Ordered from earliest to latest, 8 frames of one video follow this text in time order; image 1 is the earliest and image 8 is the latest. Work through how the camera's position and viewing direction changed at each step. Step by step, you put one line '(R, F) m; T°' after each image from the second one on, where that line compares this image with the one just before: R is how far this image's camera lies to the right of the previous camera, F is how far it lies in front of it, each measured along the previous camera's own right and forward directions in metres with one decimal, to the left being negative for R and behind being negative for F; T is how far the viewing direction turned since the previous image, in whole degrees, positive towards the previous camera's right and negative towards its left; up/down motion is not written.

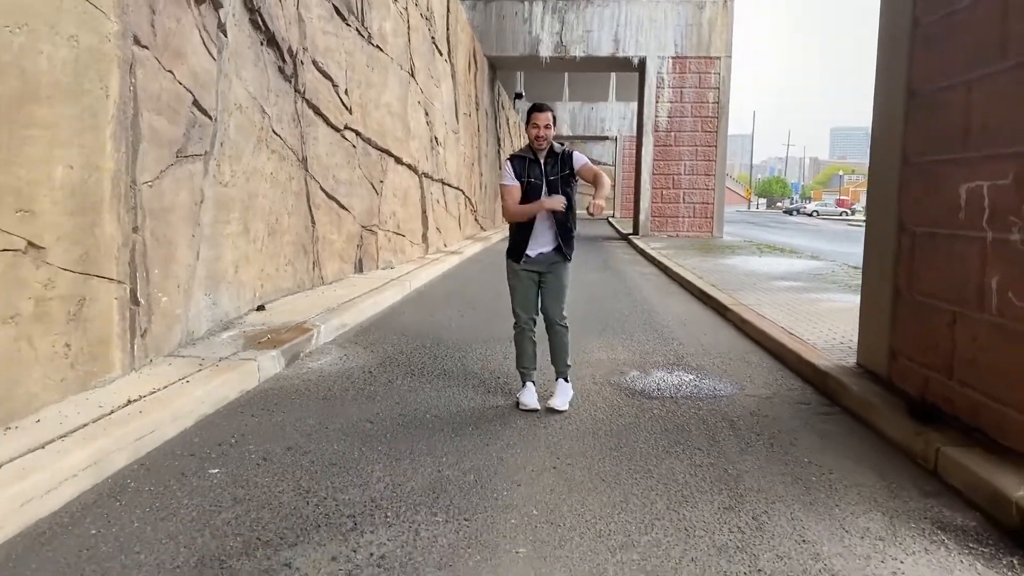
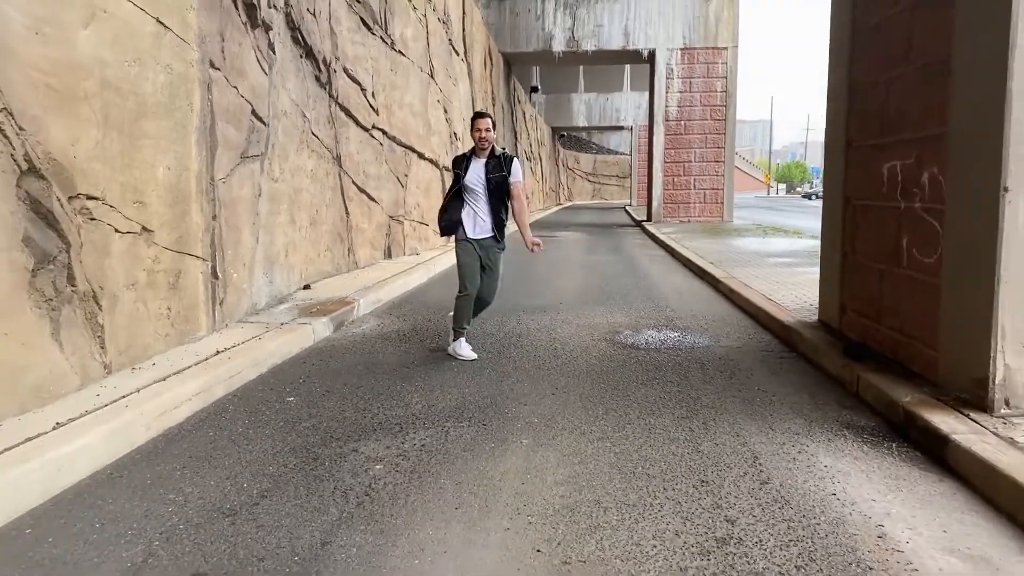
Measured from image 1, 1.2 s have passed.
(+0.1, -1.0) m; -1°
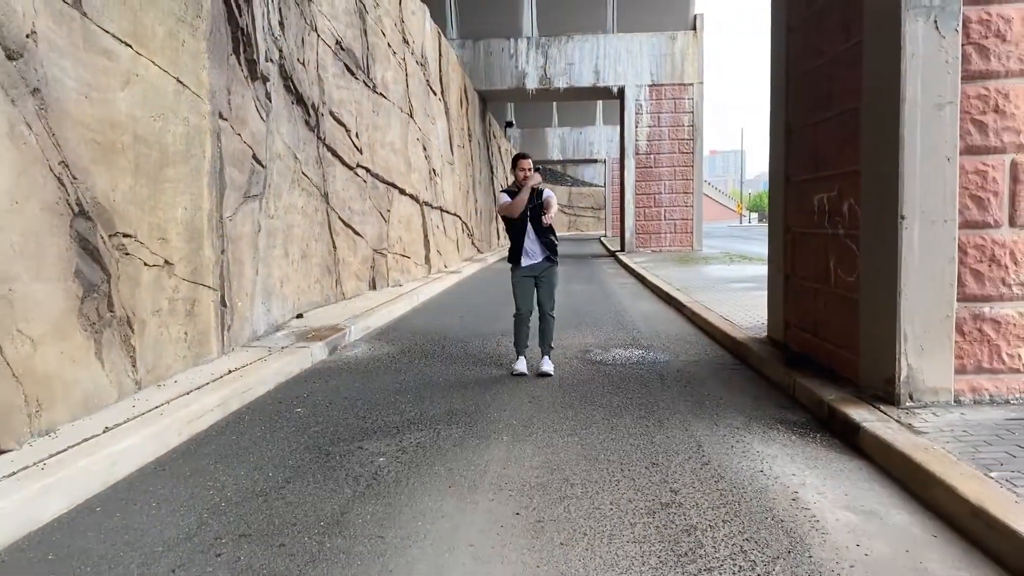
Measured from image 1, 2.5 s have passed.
(0.0, -0.7) m; +1°
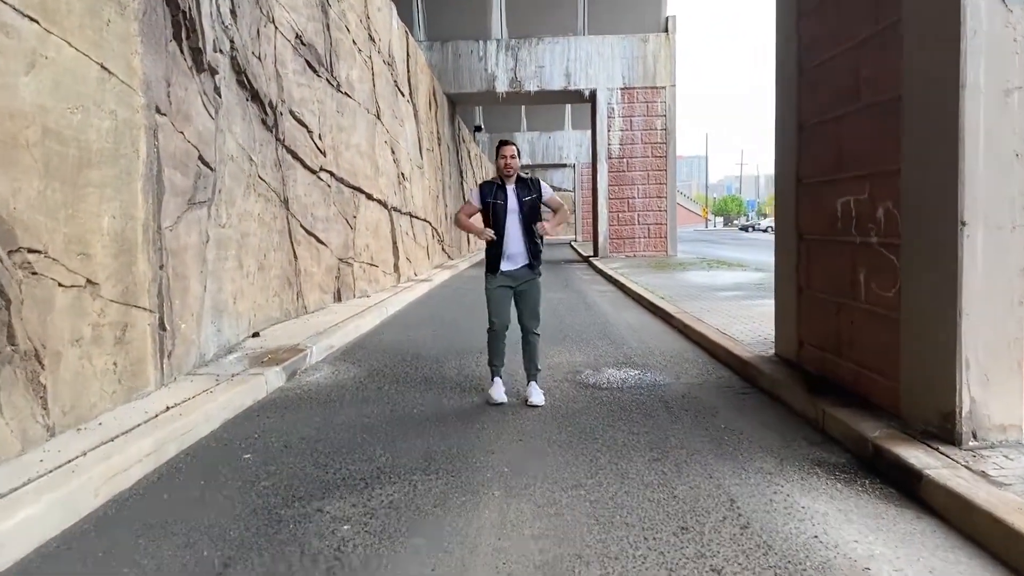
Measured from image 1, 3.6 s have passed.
(-0.1, +0.8) m; +2°
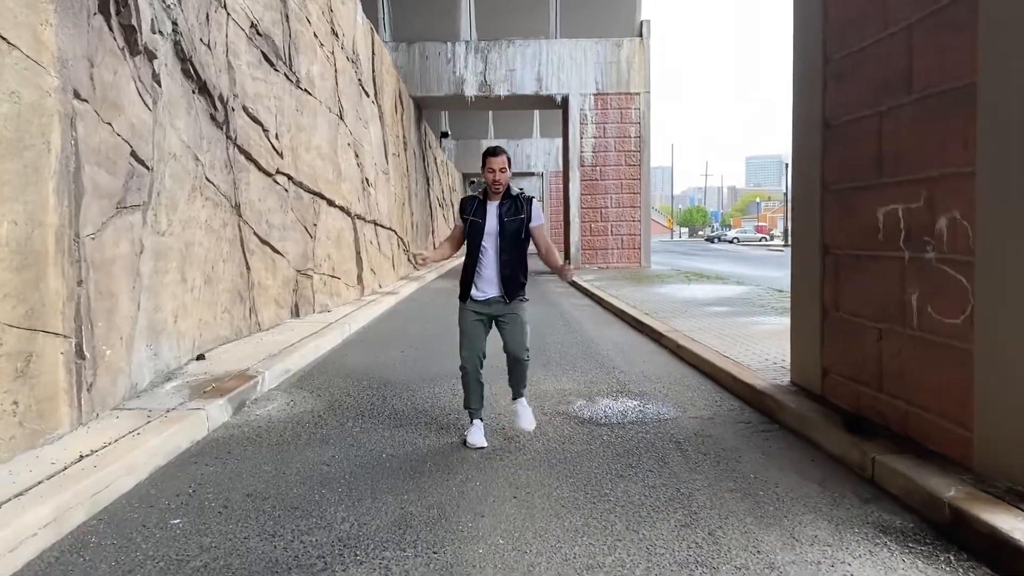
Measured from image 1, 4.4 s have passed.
(-0.1, +0.8) m; +2°
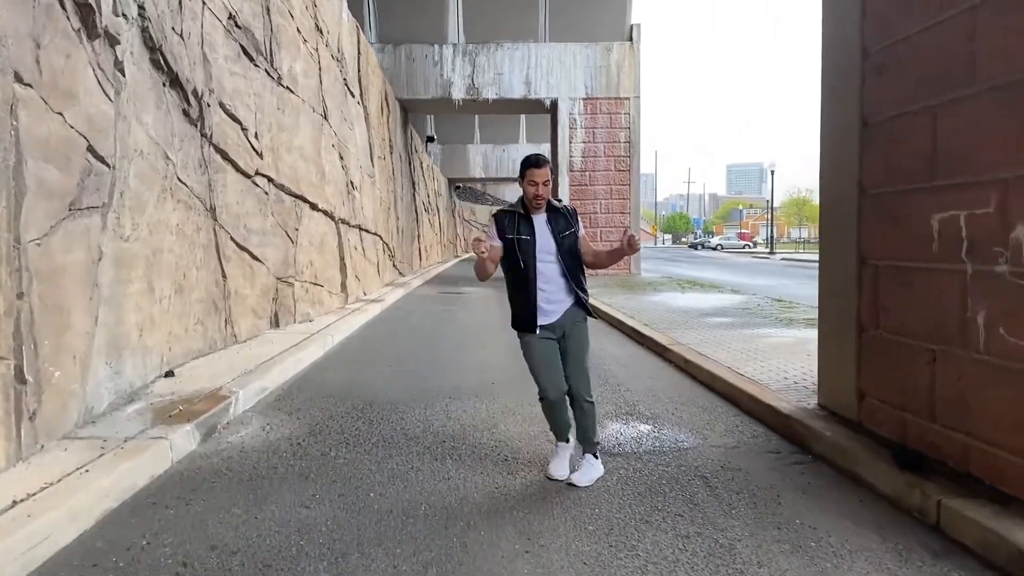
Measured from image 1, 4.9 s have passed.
(-0.1, +0.6) m; +1°
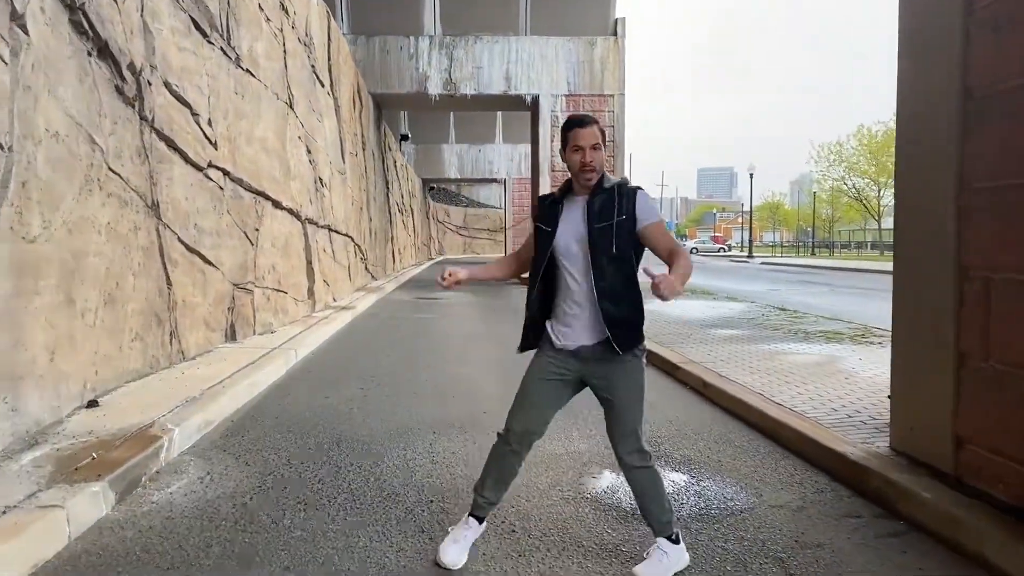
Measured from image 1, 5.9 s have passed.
(-0.2, +1.1) m; +2°
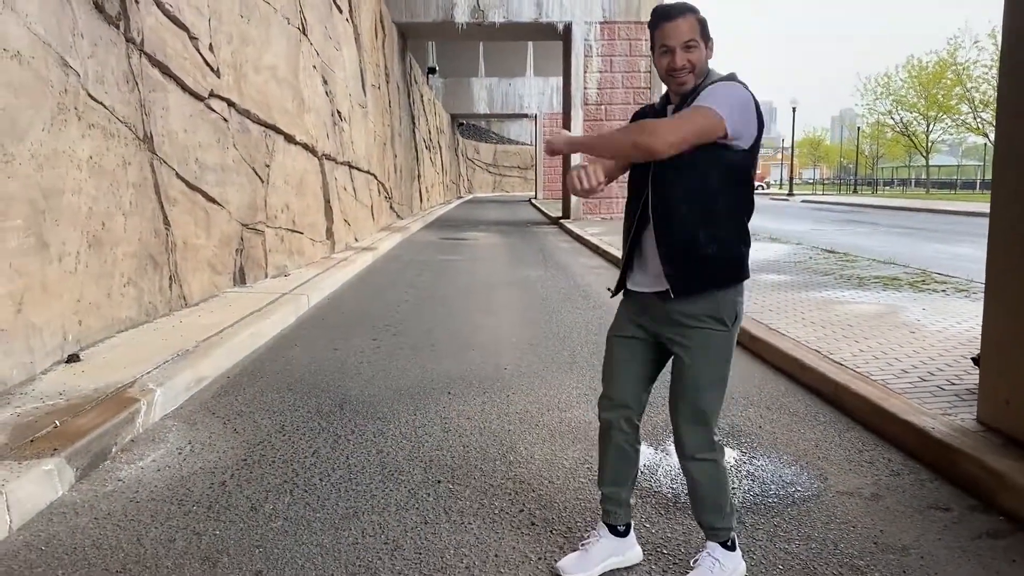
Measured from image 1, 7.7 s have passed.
(0.0, +0.6) m; -2°
